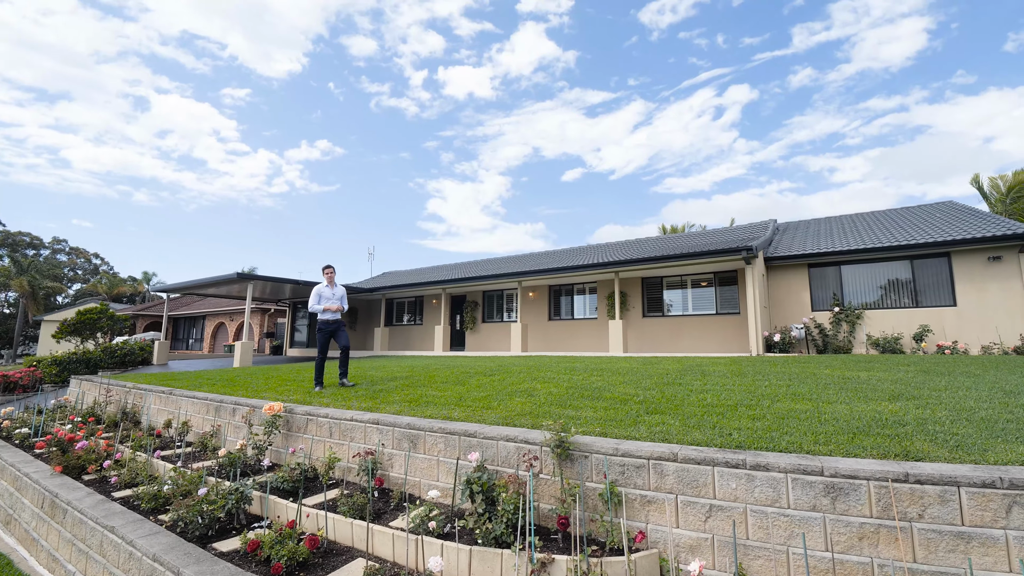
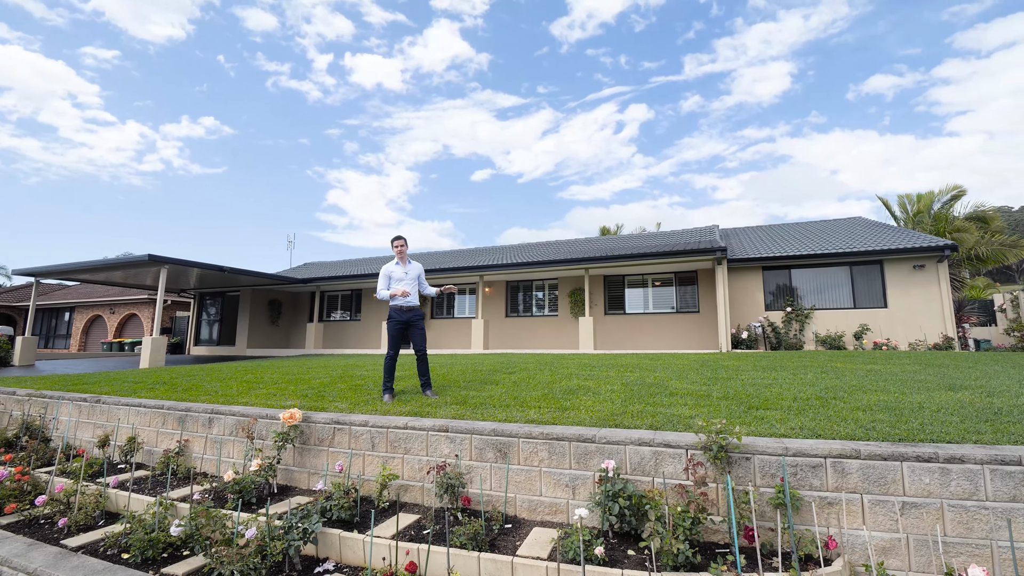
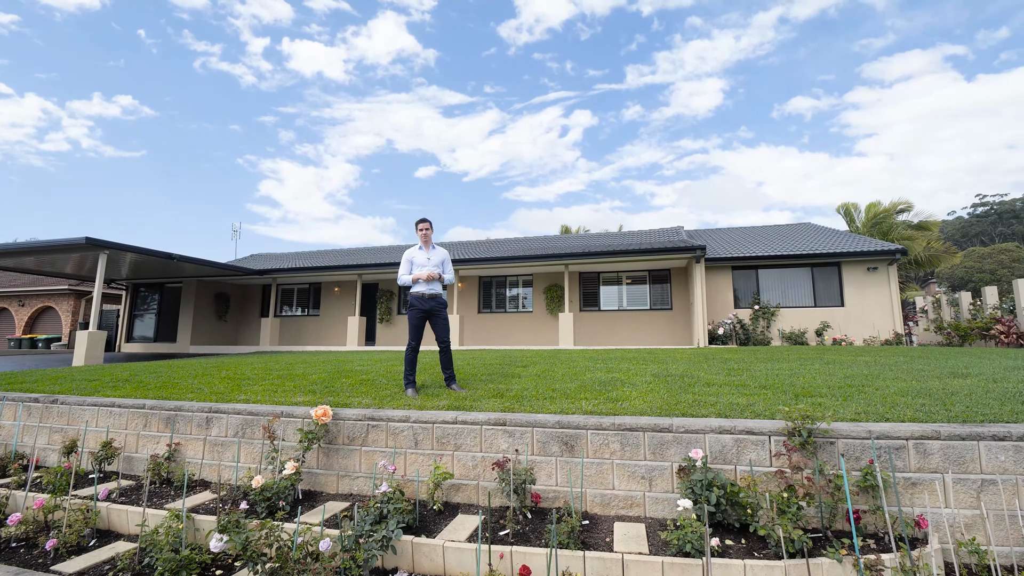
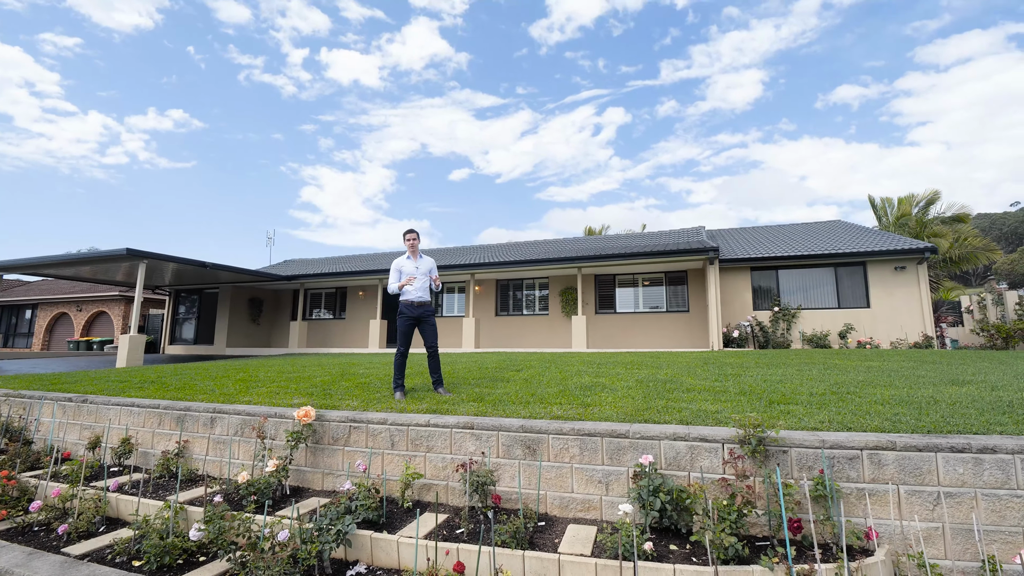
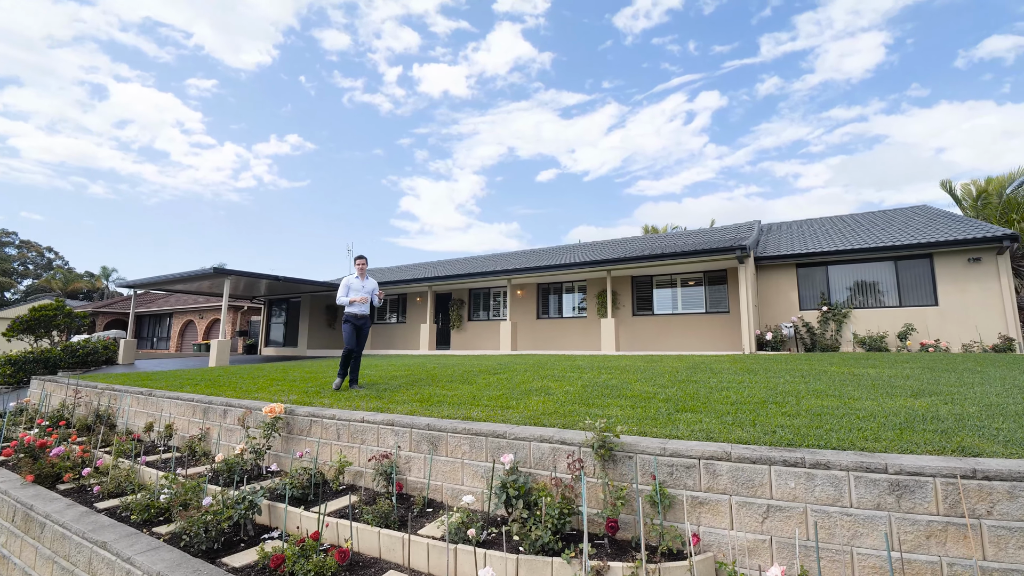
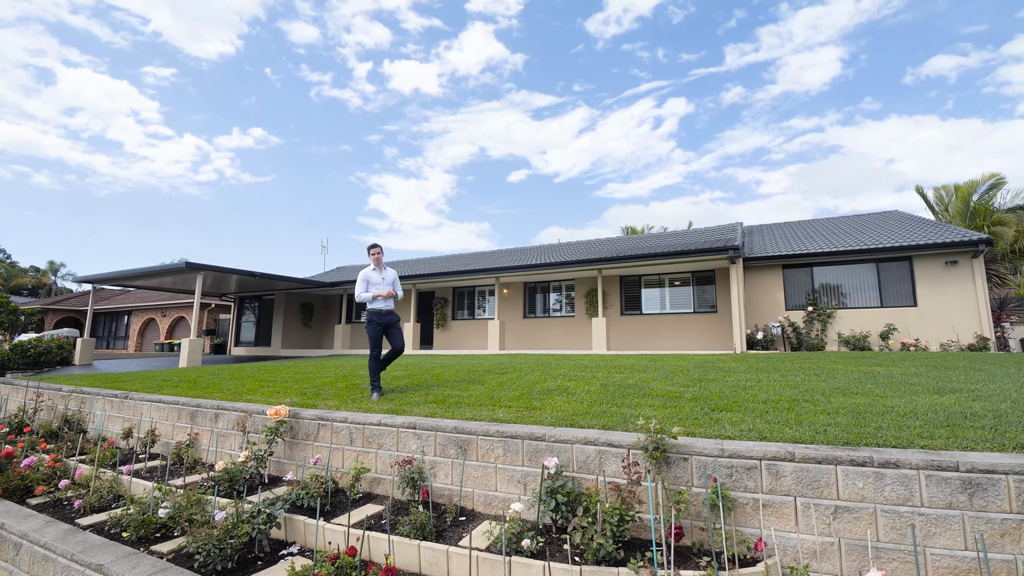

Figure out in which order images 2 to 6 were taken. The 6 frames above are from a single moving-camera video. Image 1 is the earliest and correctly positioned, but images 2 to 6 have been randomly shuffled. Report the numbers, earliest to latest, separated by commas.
5, 6, 2, 4, 3
